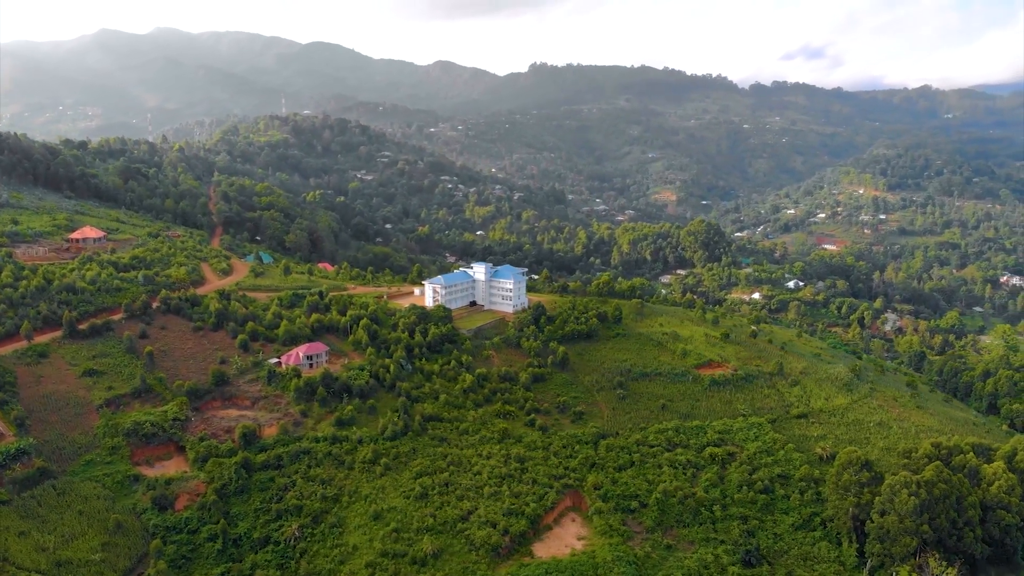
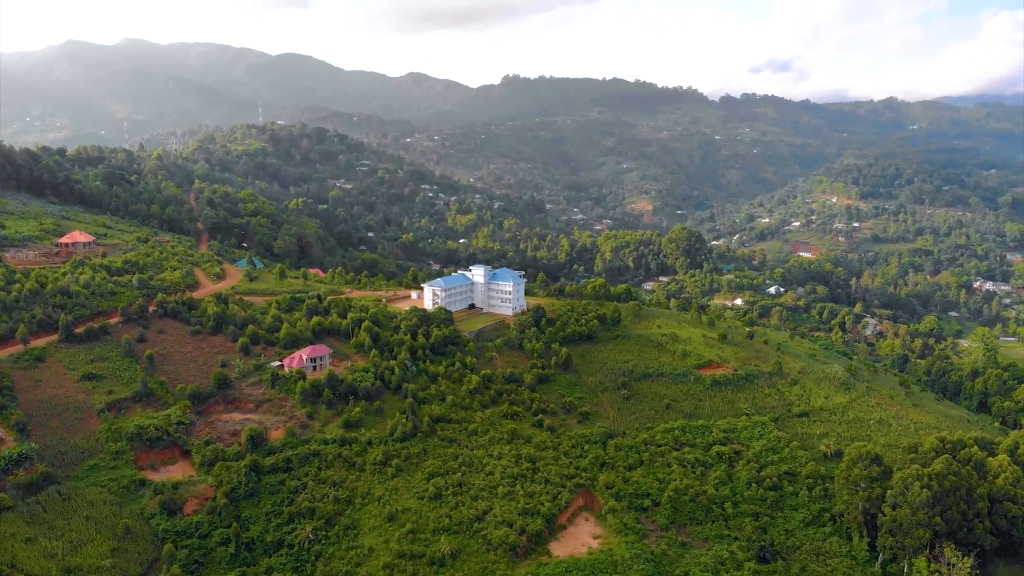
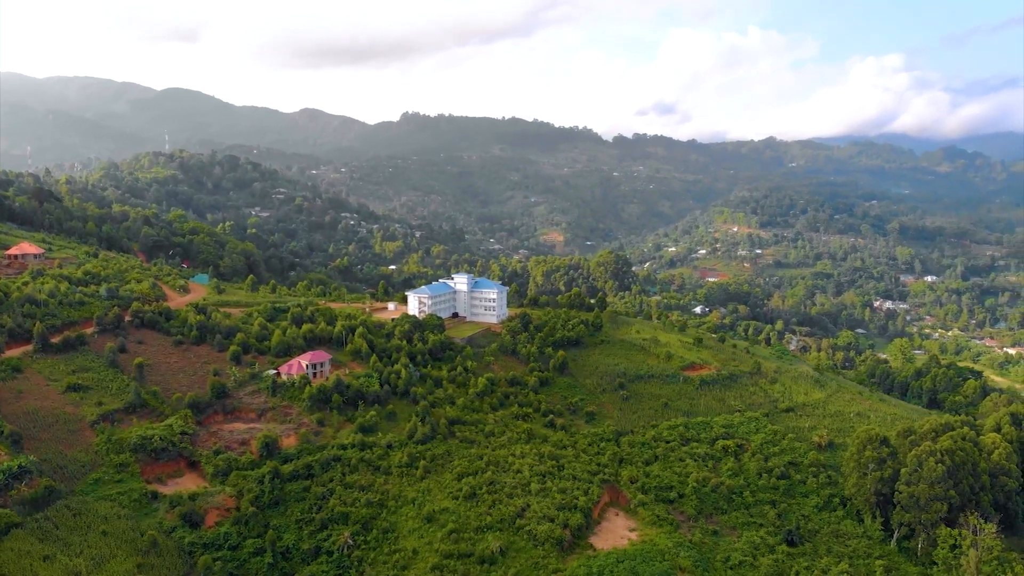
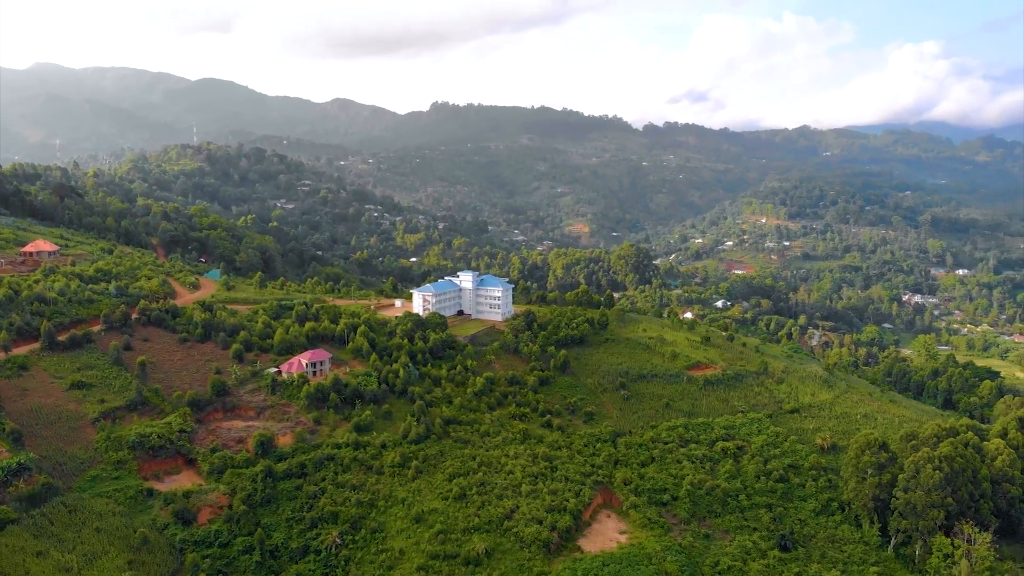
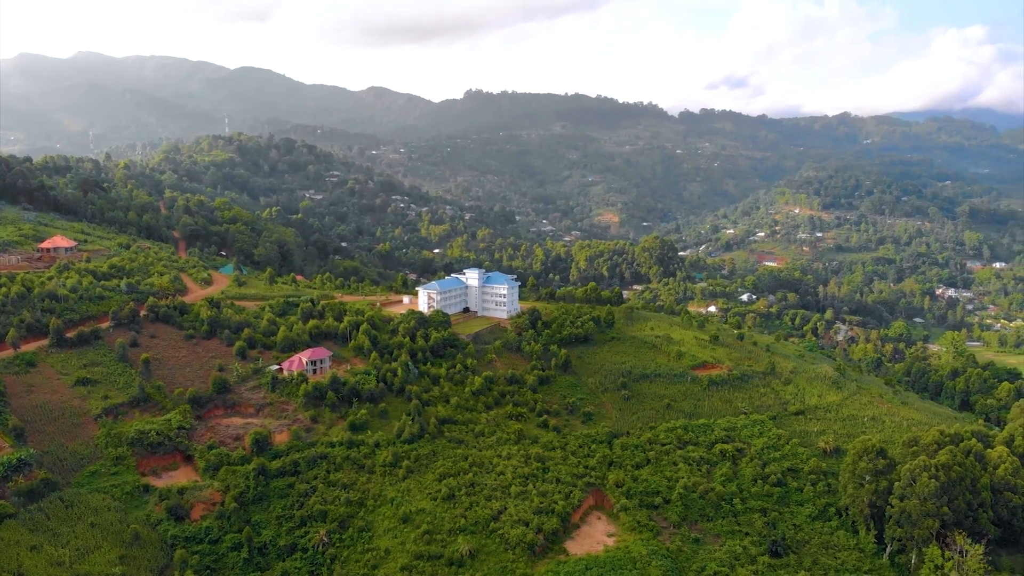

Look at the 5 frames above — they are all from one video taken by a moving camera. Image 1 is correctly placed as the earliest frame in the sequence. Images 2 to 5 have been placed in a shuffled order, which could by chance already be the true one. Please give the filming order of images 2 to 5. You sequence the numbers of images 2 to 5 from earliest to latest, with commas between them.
2, 5, 4, 3
